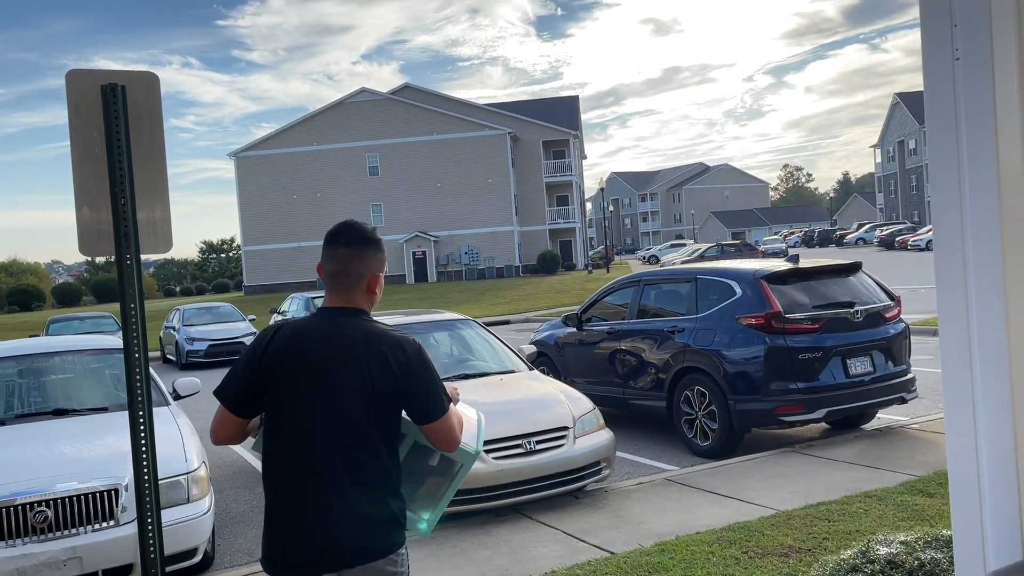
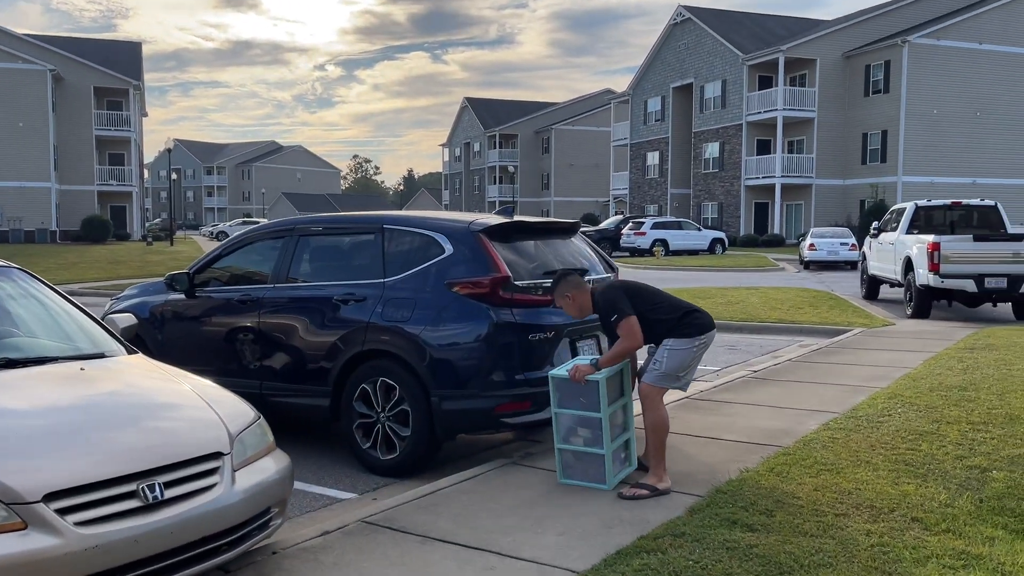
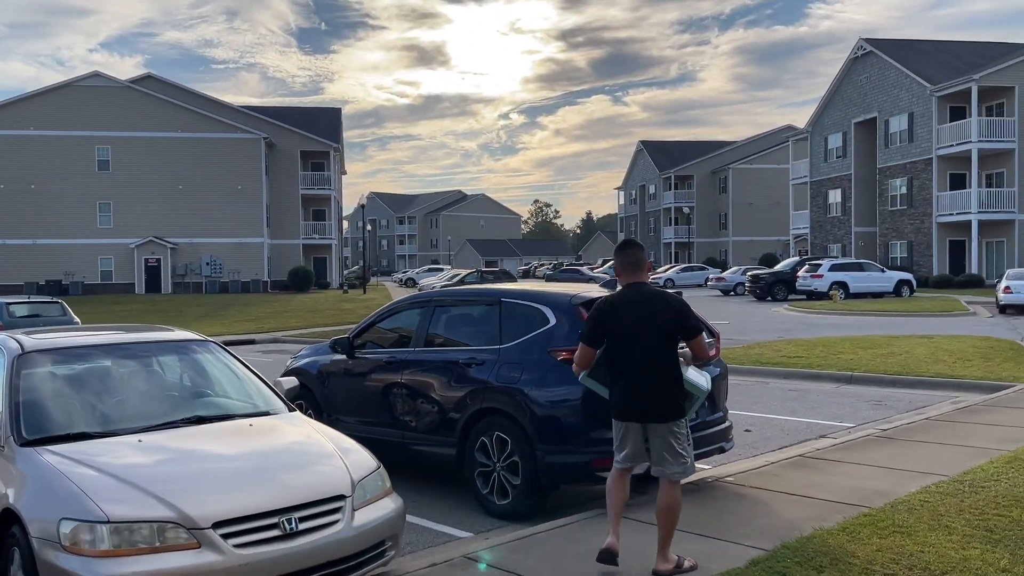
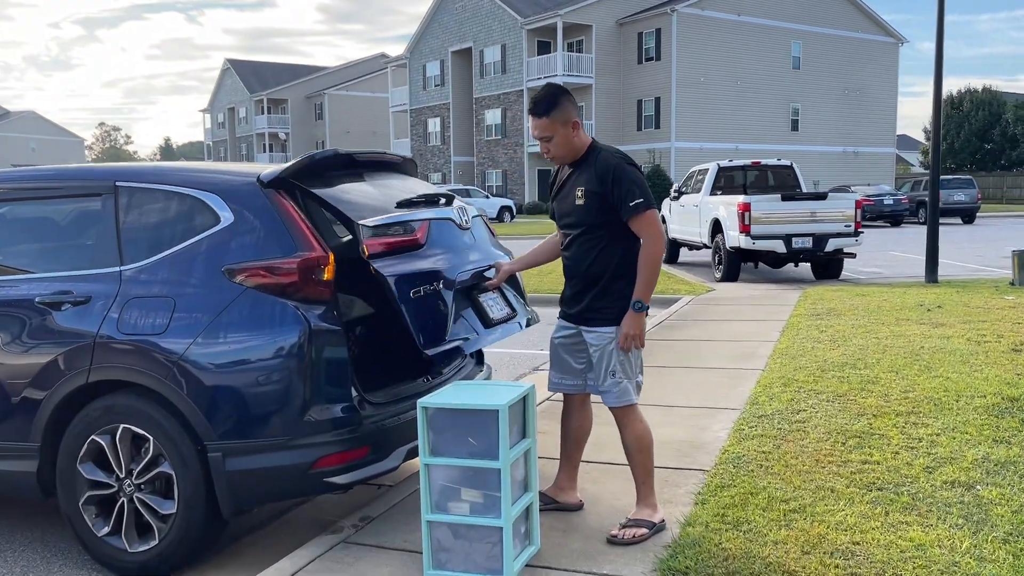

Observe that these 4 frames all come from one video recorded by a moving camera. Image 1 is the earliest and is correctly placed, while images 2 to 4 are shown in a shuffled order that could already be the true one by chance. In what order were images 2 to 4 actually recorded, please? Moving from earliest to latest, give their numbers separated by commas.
3, 2, 4
